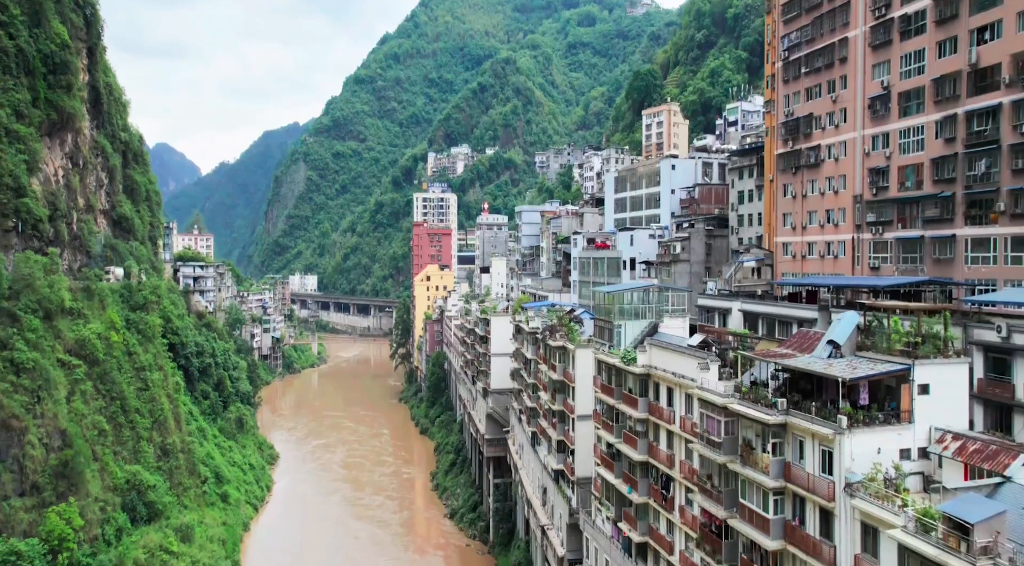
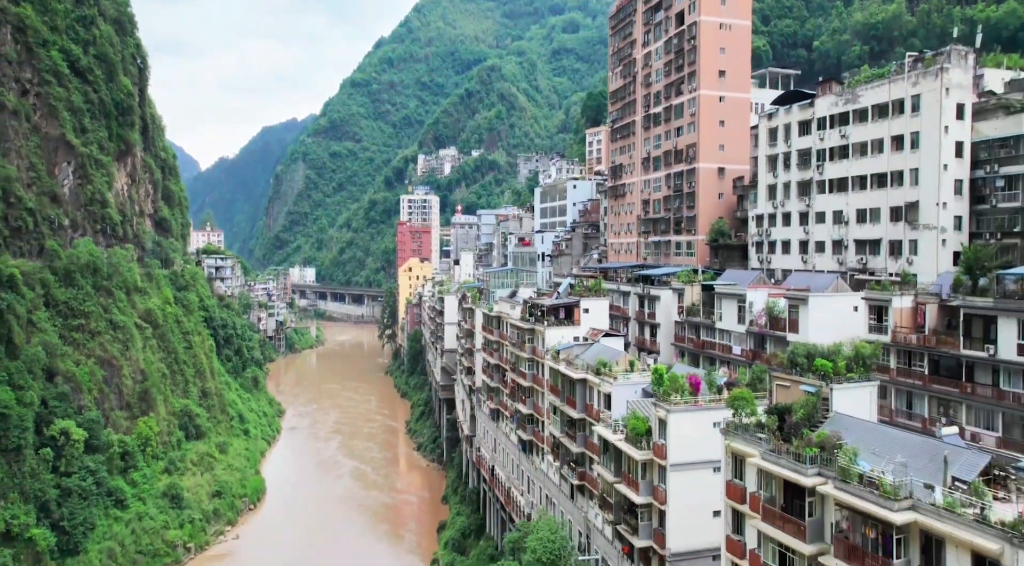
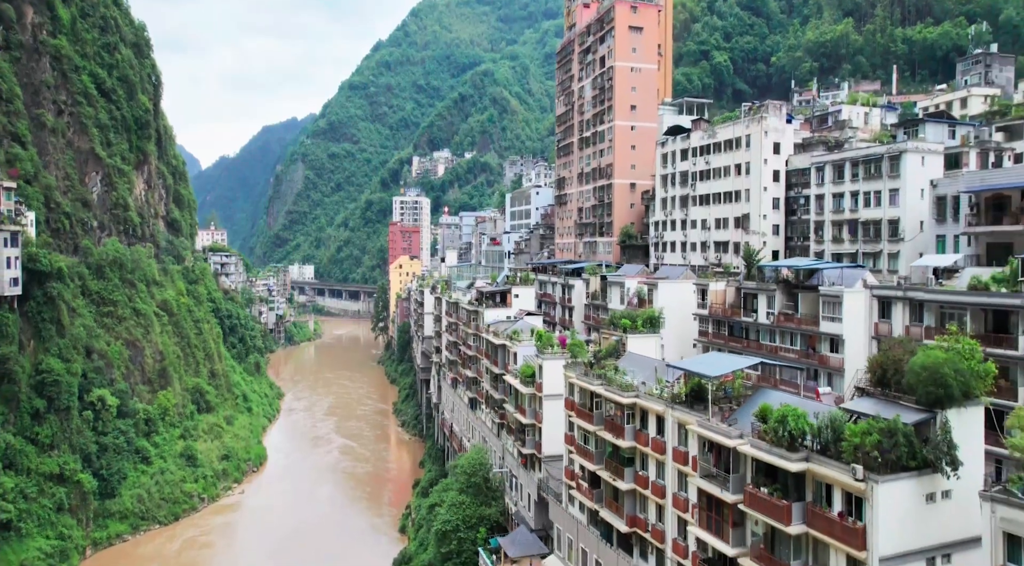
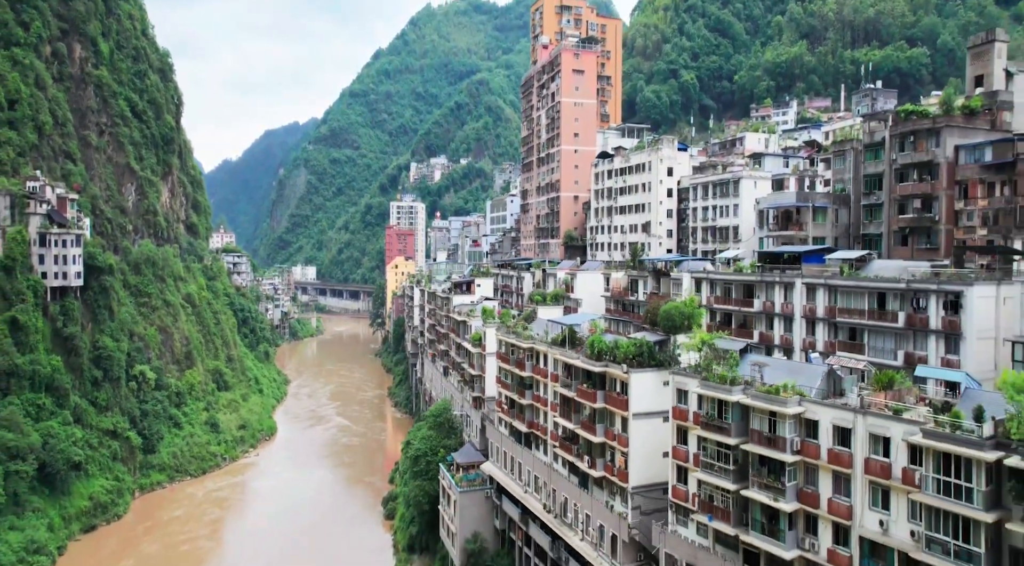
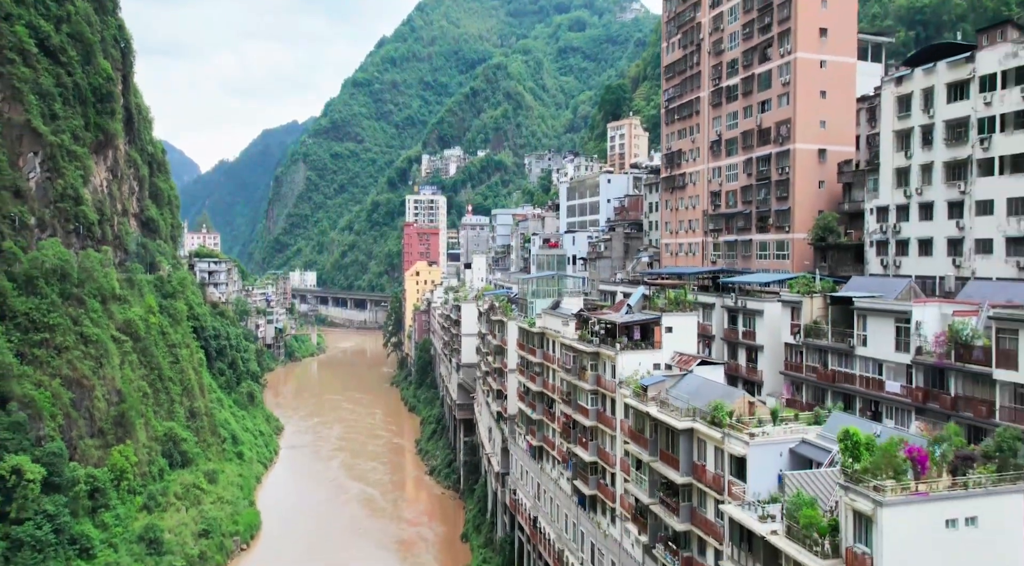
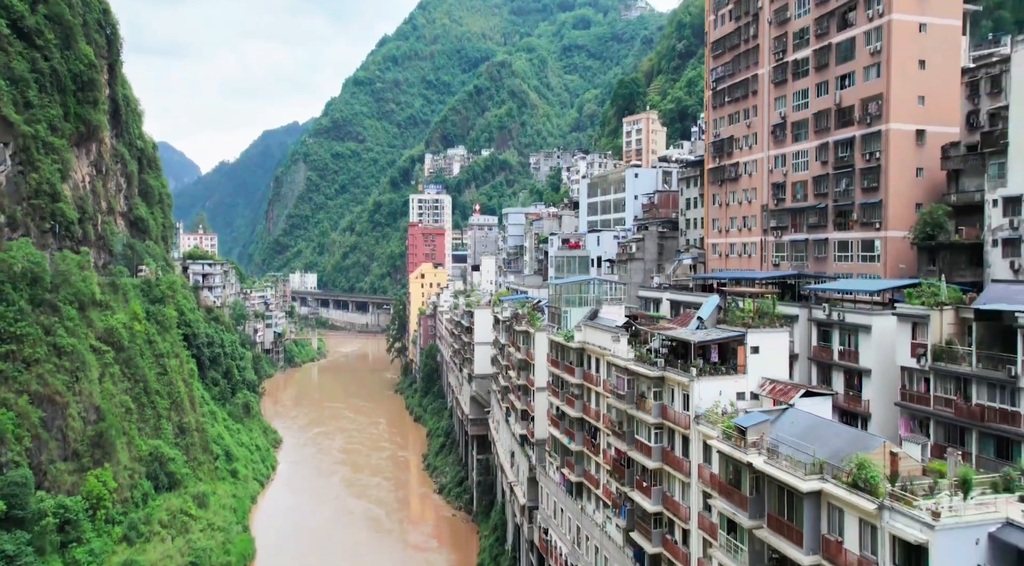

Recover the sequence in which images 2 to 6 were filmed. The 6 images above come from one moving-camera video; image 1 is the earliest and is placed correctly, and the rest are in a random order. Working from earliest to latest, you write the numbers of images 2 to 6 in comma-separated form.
6, 5, 2, 3, 4
